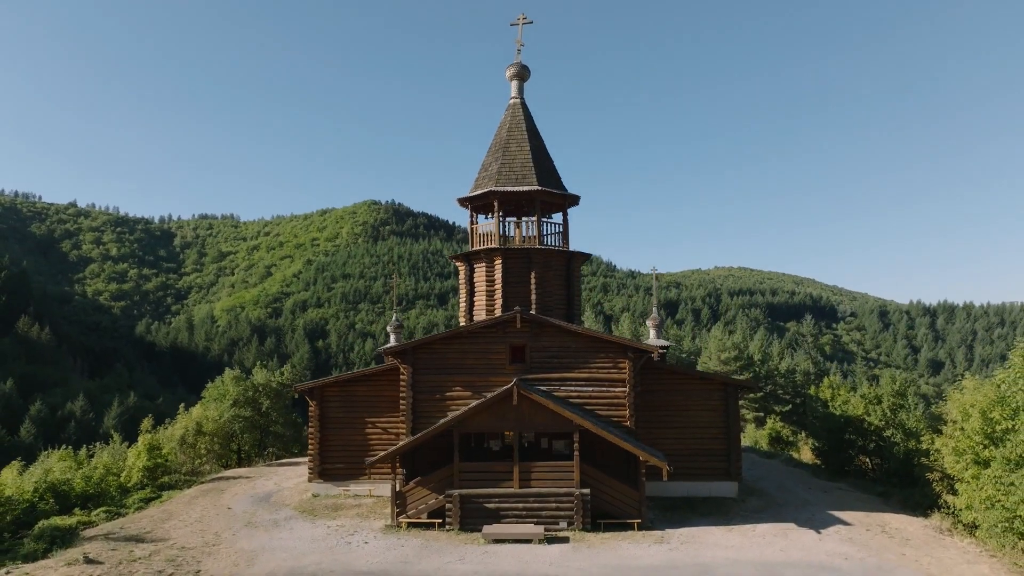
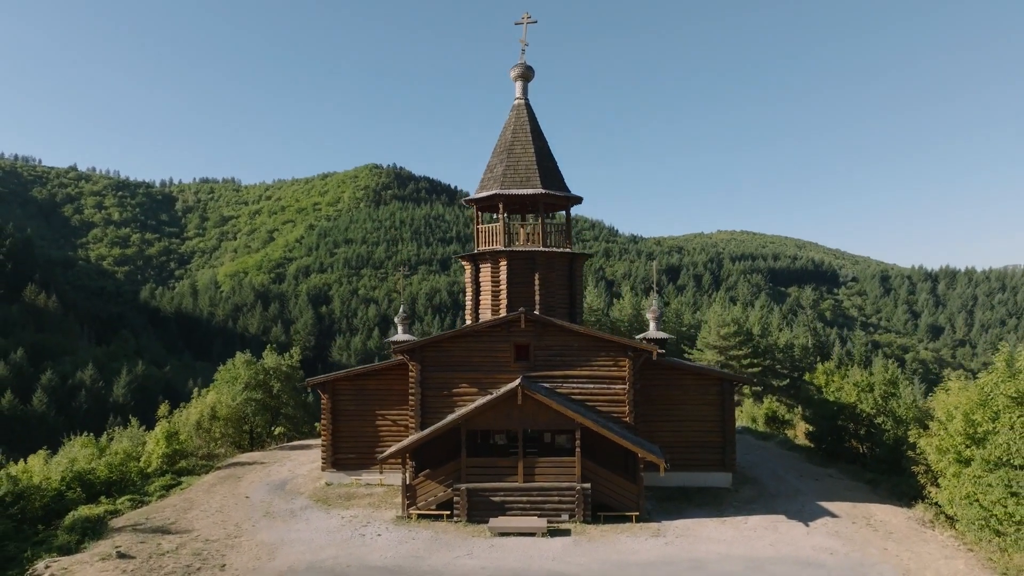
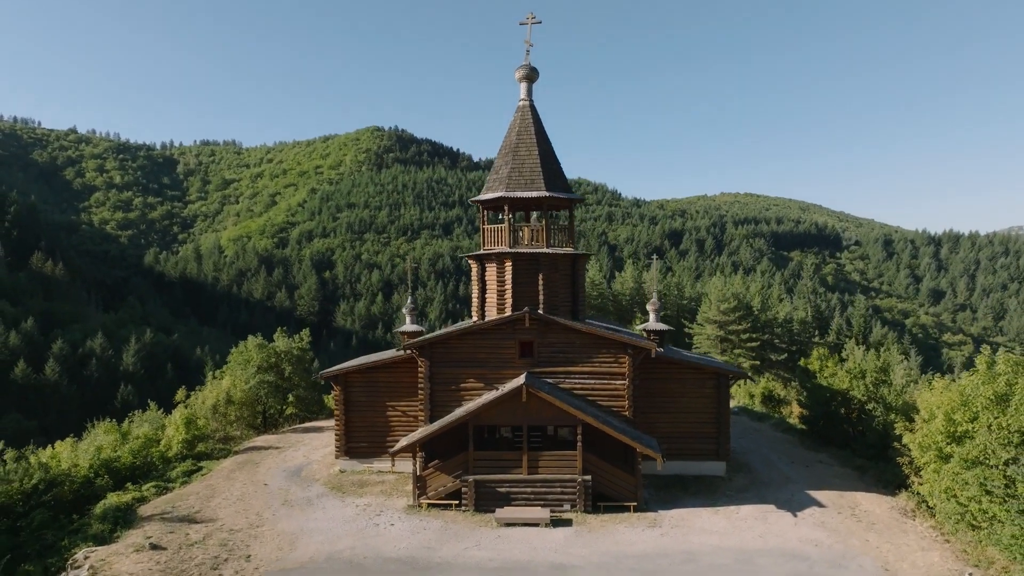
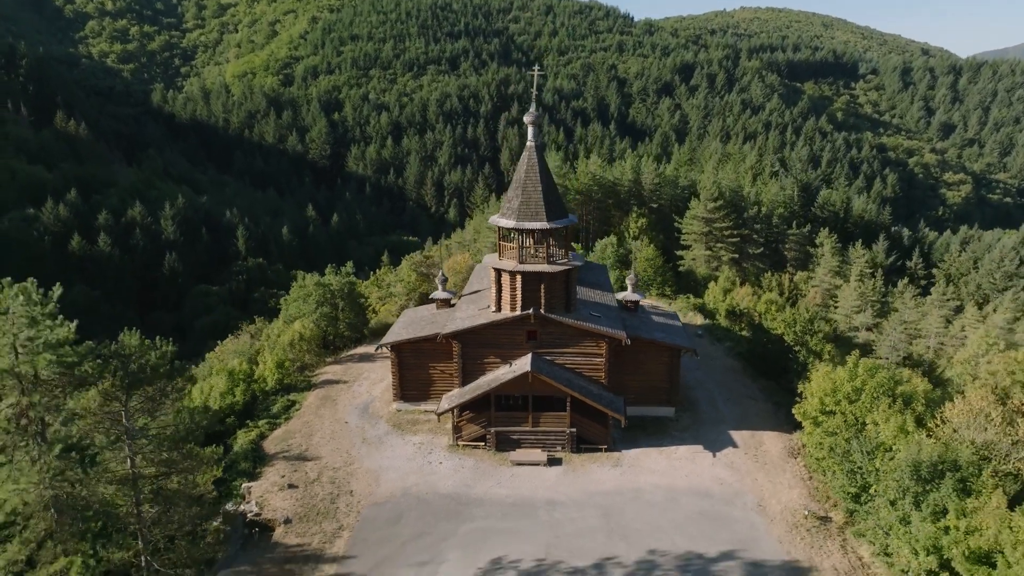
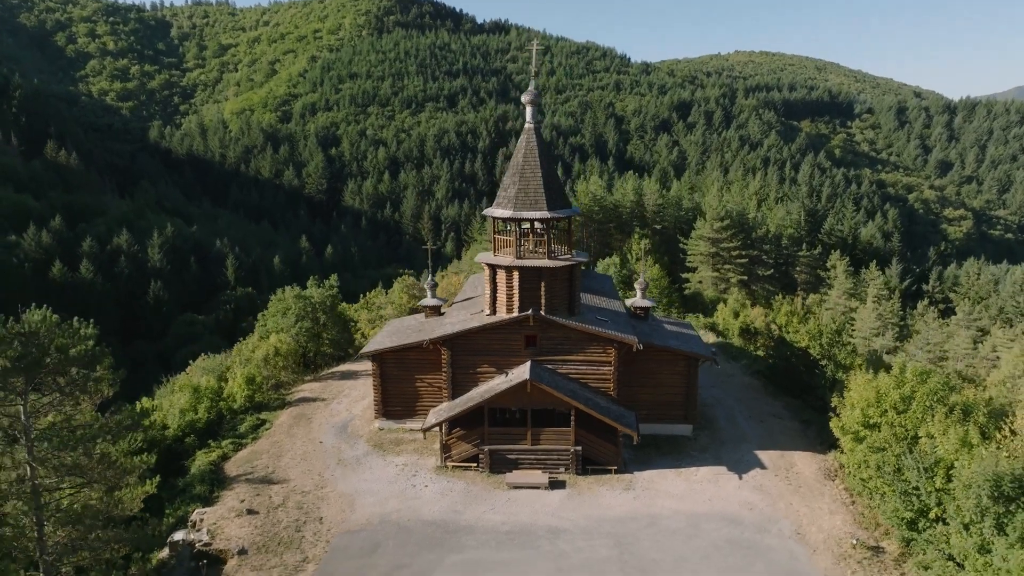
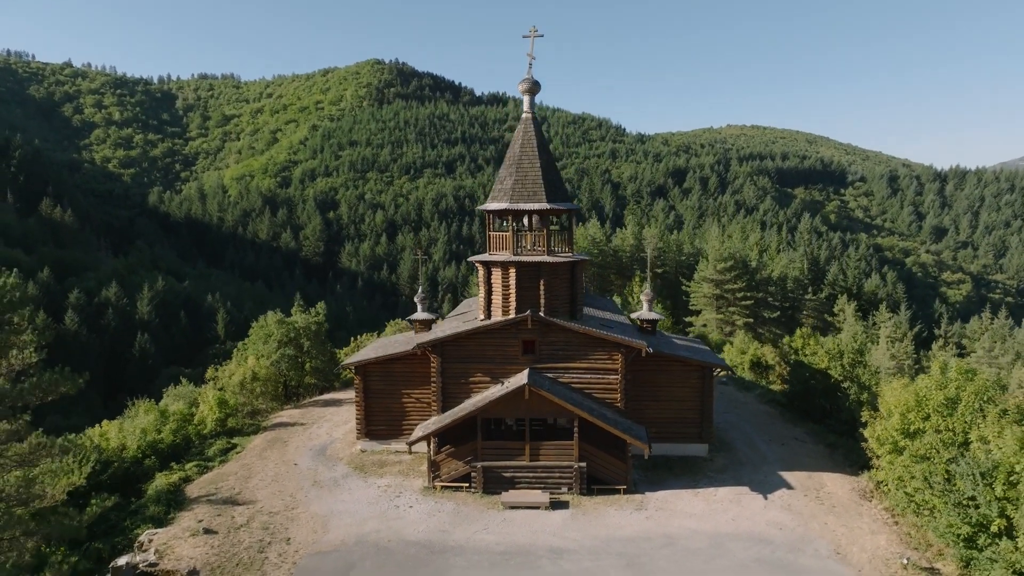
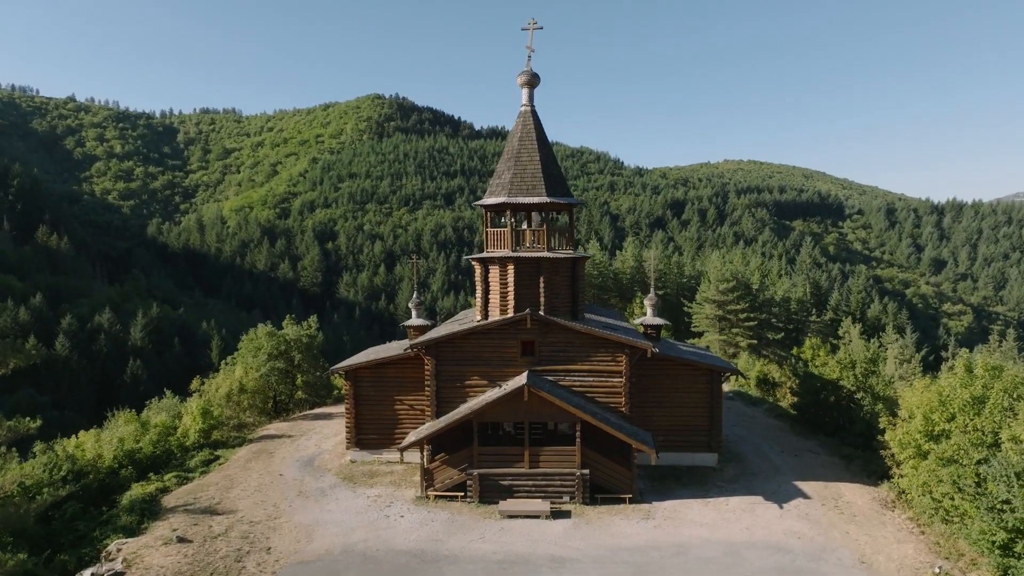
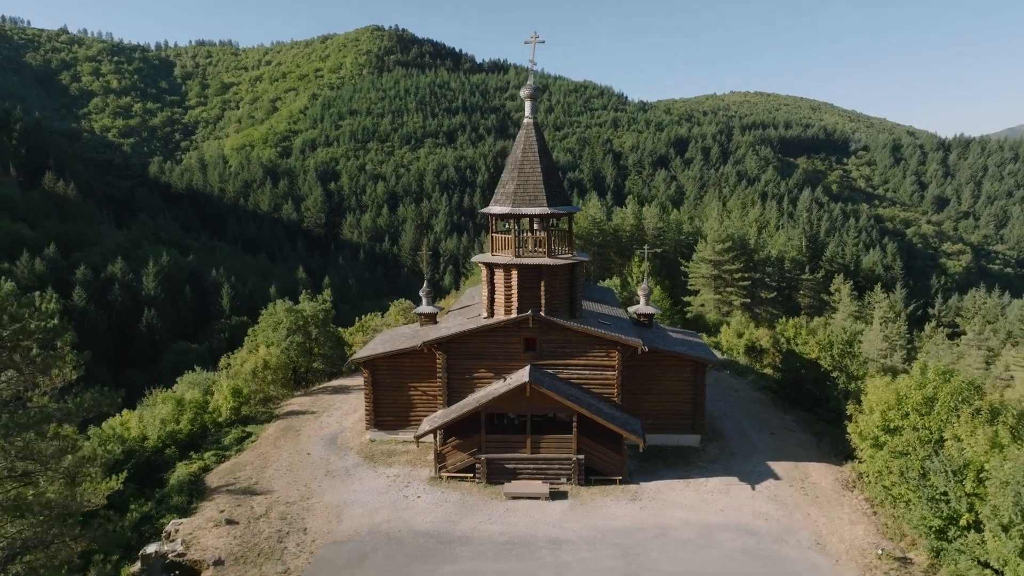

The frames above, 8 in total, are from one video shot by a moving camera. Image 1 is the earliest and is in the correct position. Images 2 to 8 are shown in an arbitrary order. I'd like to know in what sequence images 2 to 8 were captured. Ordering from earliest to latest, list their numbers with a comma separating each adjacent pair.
2, 3, 7, 6, 8, 5, 4
